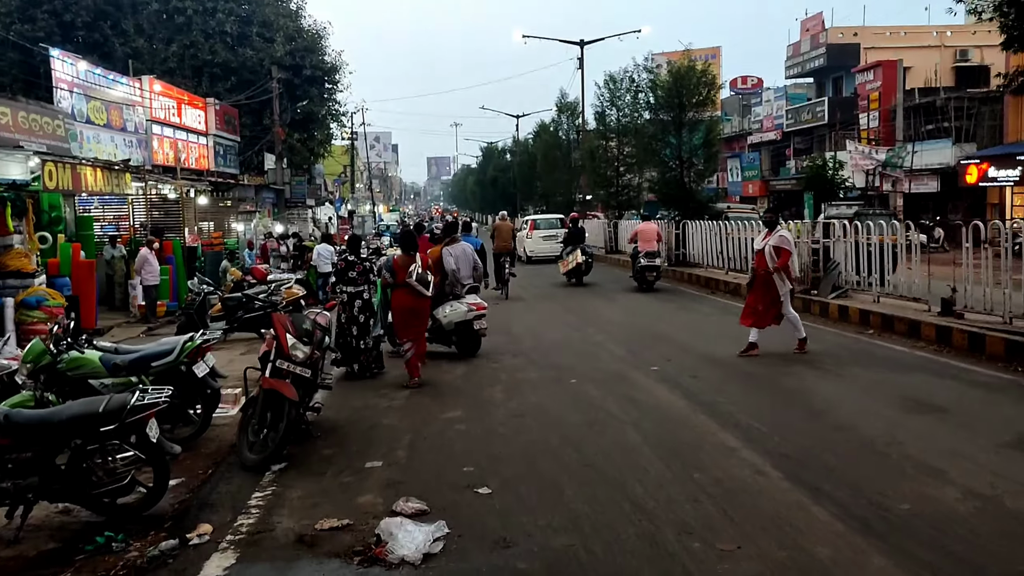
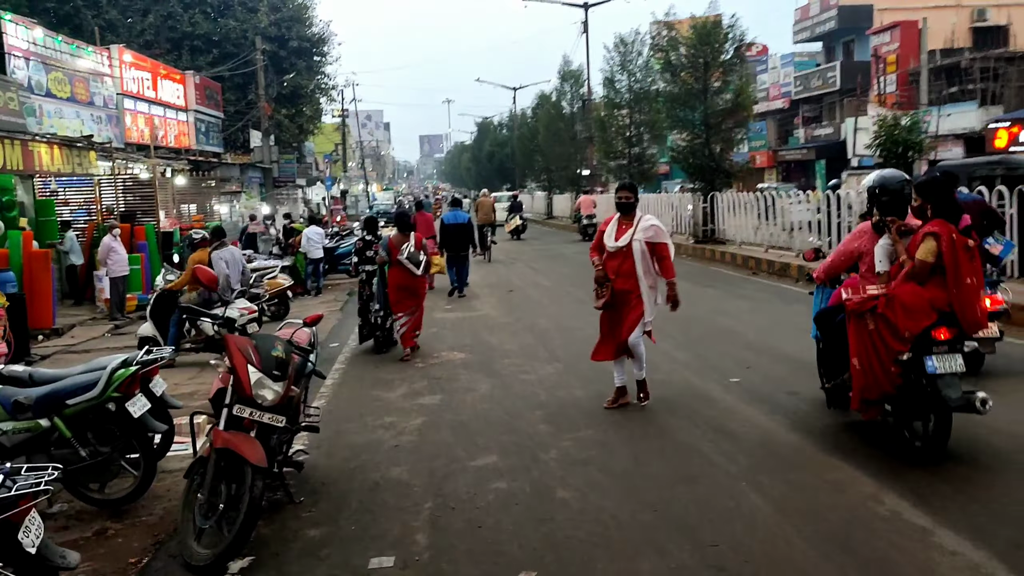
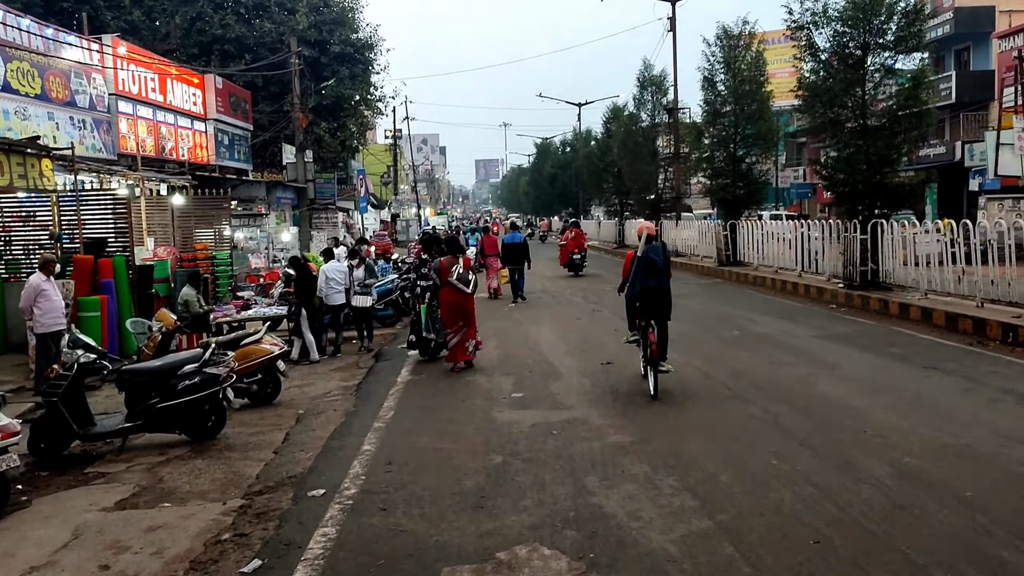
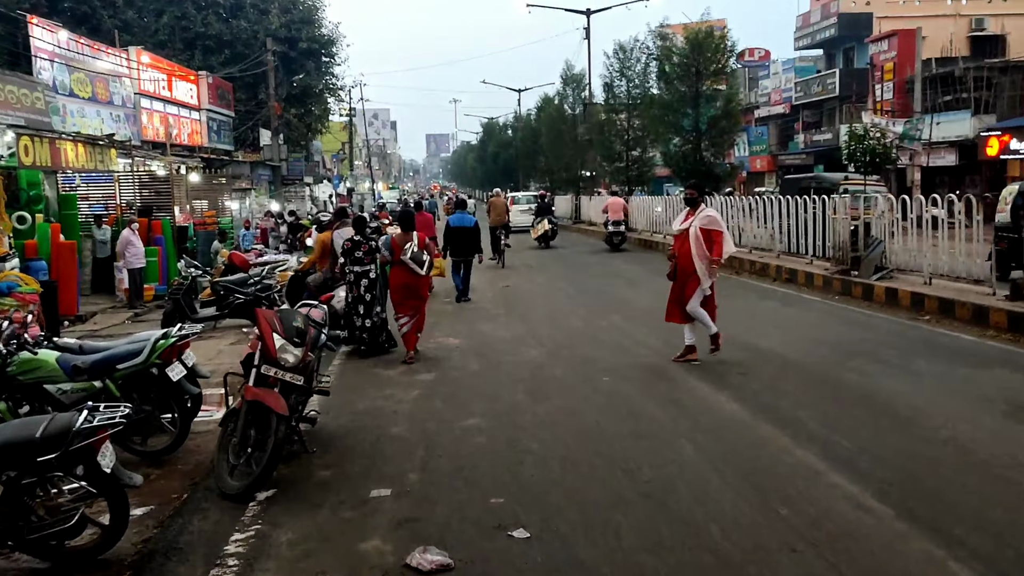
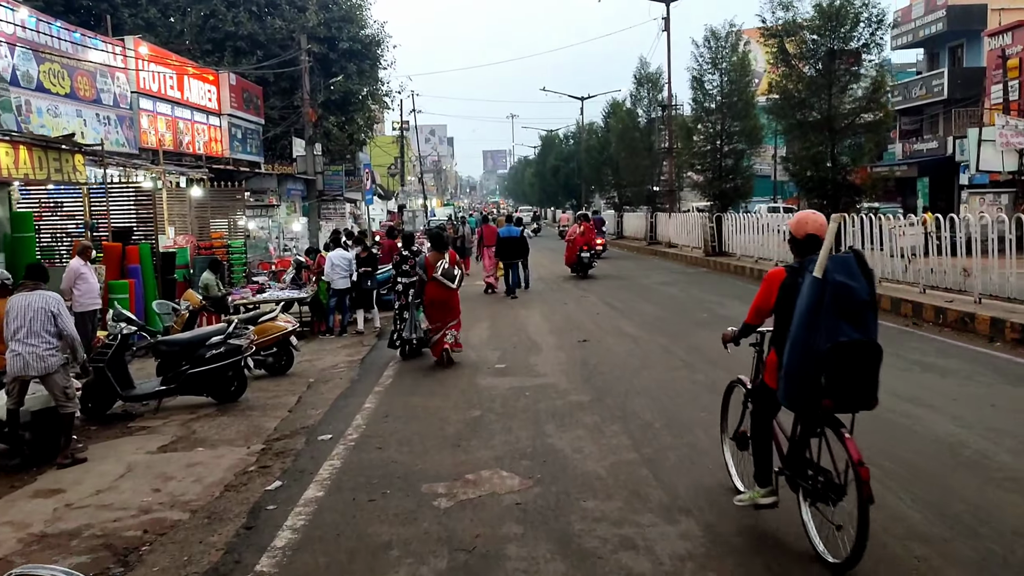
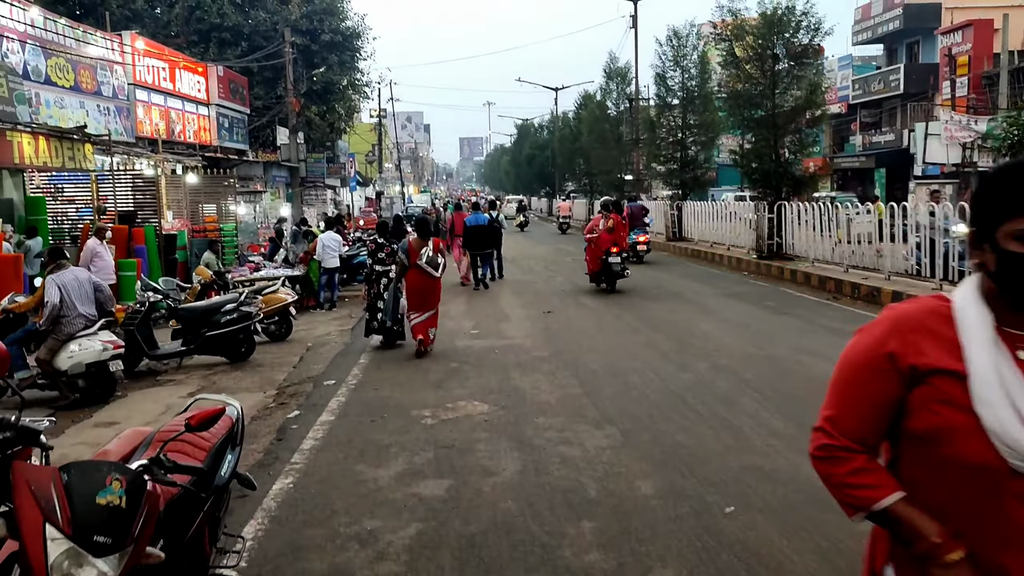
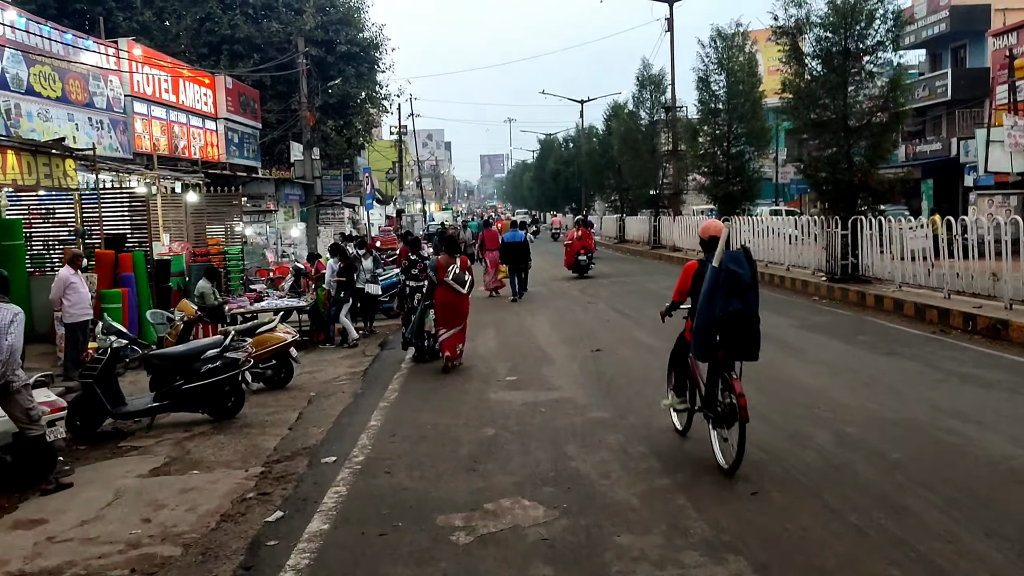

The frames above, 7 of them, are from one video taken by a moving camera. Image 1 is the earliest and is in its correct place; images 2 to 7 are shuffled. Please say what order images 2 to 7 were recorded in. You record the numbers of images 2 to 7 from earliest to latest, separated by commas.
4, 2, 6, 5, 7, 3
